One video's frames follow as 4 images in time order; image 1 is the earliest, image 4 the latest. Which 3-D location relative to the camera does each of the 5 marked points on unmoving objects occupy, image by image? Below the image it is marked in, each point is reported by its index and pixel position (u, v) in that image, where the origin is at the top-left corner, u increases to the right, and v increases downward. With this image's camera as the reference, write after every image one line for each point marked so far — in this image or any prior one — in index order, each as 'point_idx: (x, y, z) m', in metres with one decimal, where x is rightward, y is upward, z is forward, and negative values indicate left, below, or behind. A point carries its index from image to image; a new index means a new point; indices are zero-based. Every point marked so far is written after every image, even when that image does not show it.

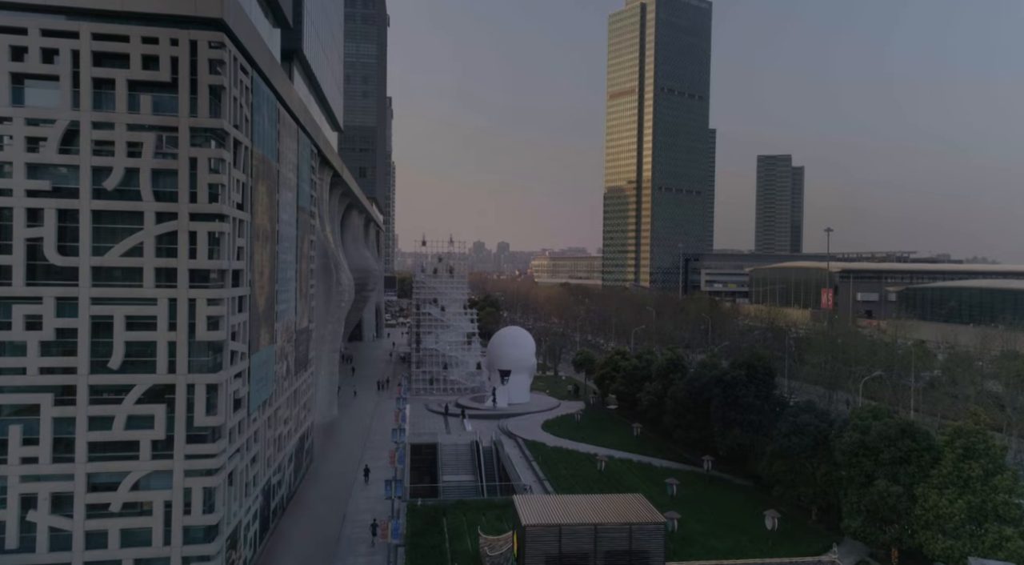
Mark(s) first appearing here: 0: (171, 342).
0: (-5.8, -1.0, +11.8) m
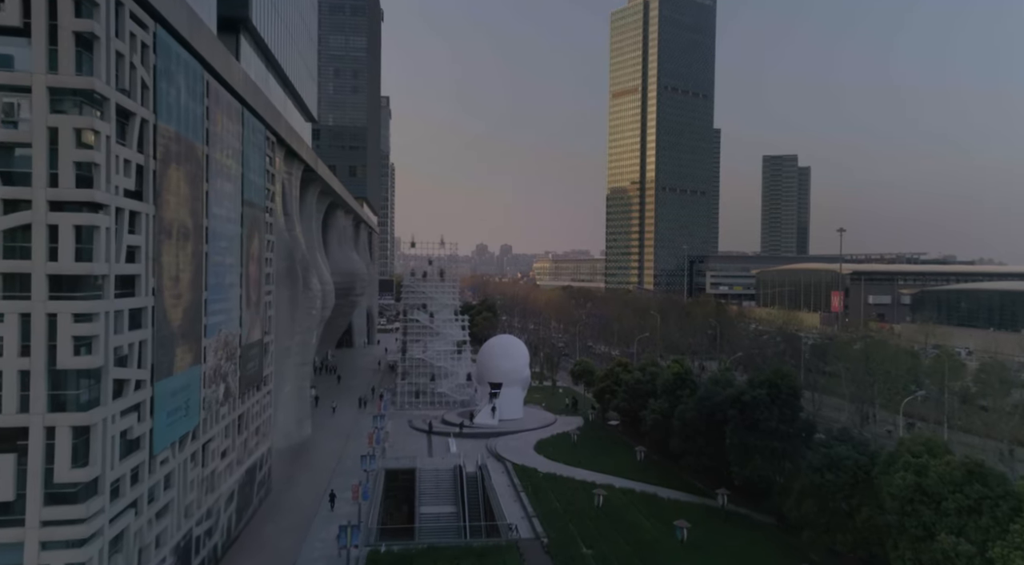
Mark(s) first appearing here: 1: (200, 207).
0: (-6.3, -1.1, +9.0) m
1: (-6.1, +1.5, +13.6) m
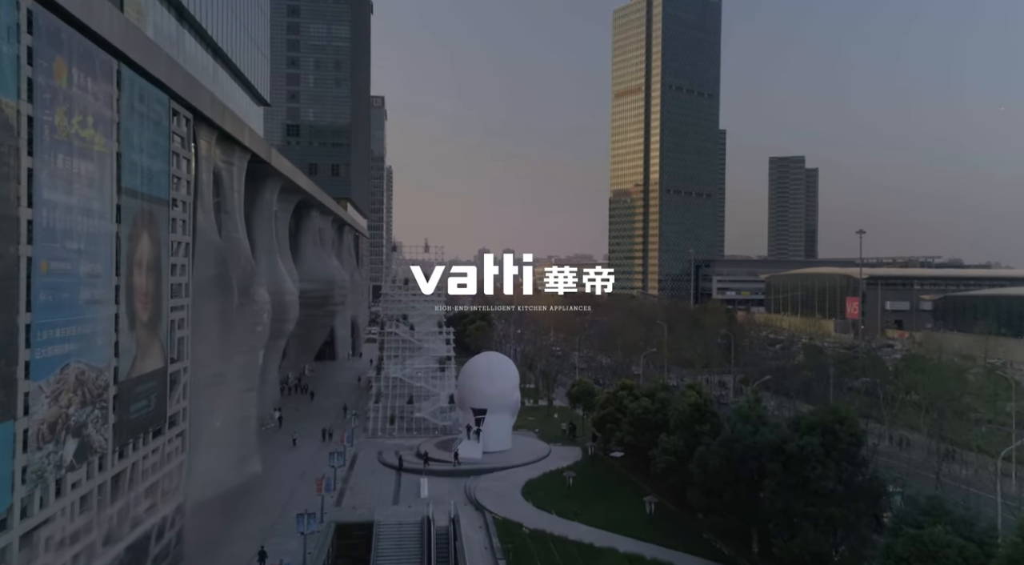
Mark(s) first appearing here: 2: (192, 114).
0: (-6.9, -1.4, +4.7) m
1: (-6.7, +1.2, +9.3) m
2: (-7.9, +4.1, +17.1) m
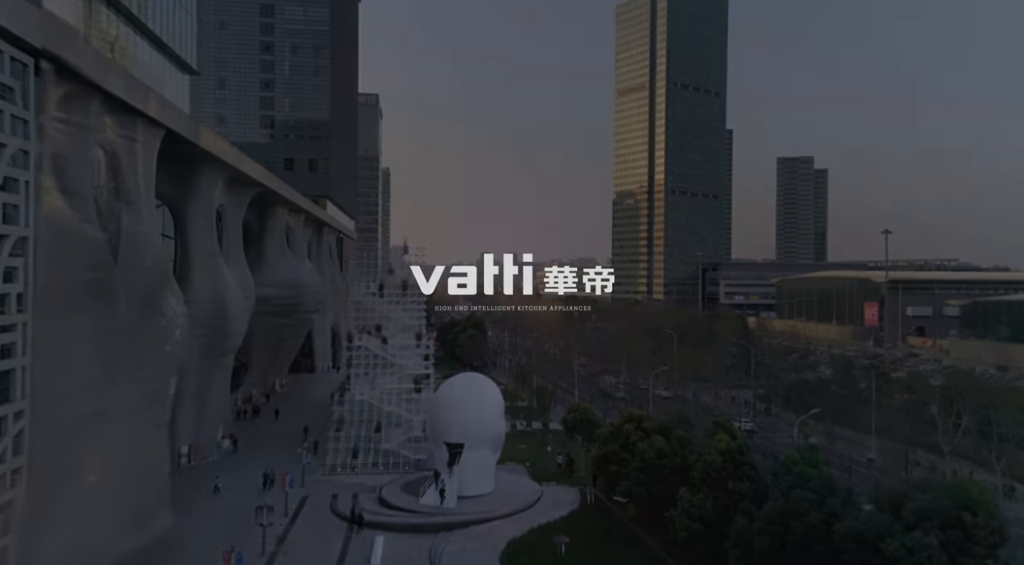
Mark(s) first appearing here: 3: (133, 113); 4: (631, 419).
0: (-7.6, -1.4, 0.0) m
1: (-7.3, +1.1, +4.6) m
2: (-8.5, +4.0, +12.5) m
3: (-9.1, +4.1, +16.9) m
4: (+3.3, -3.8, +19.2) m
